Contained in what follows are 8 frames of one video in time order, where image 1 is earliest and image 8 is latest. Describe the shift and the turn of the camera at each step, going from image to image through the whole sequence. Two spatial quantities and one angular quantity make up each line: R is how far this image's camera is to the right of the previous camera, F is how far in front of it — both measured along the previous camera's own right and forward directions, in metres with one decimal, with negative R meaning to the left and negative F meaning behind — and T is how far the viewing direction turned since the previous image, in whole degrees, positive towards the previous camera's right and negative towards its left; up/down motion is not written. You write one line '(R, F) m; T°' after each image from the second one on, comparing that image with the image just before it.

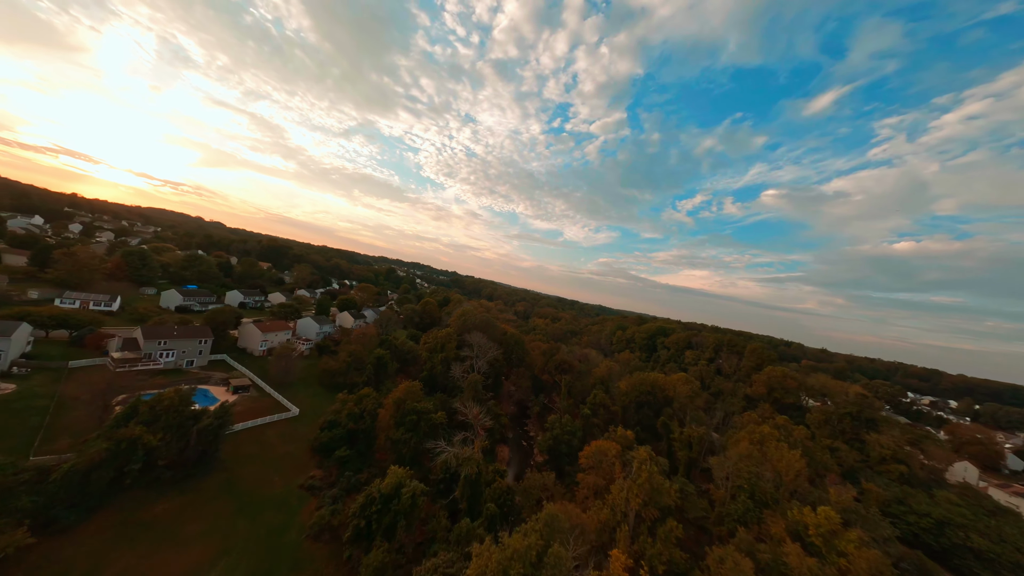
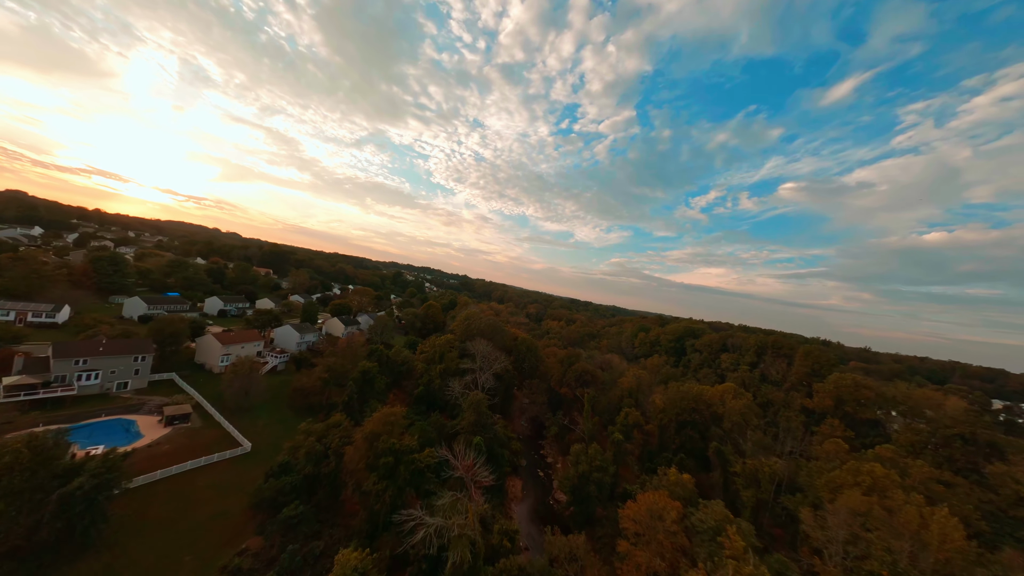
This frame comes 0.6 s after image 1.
(+0.2, +6.1) m; -2°
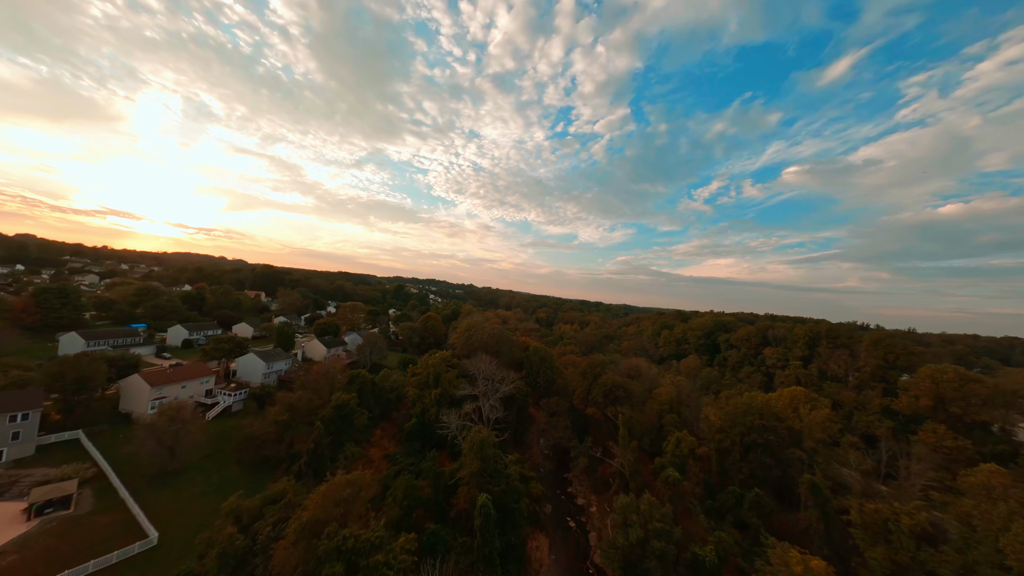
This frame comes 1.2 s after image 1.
(+0.2, +6.2) m; -1°
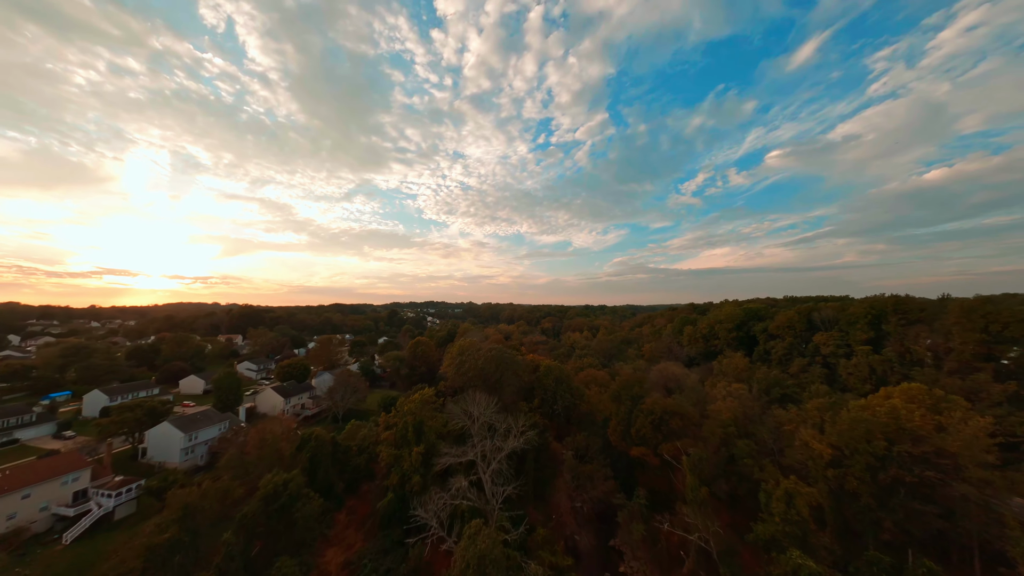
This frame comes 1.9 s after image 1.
(+0.2, +7.3) m; 0°
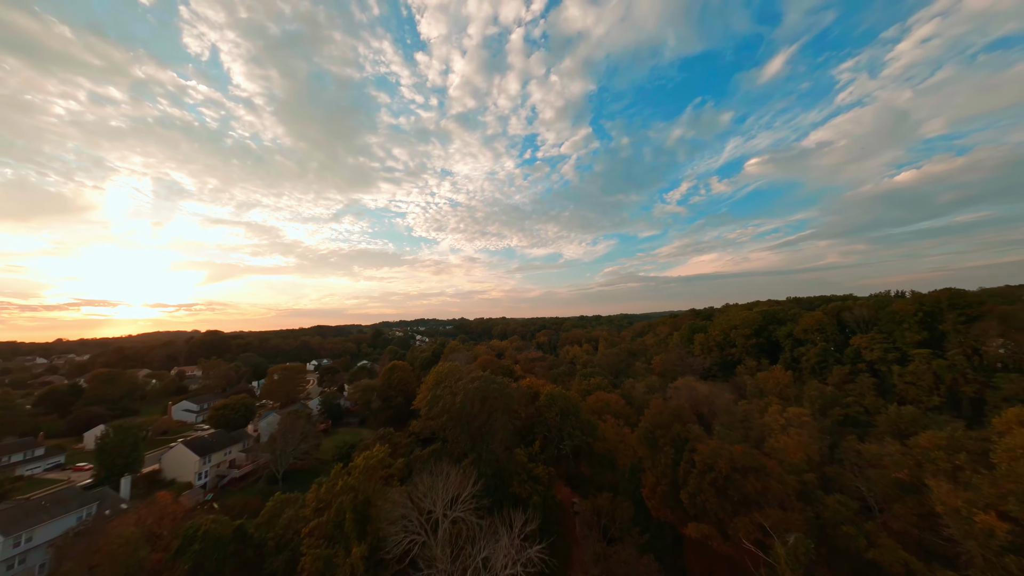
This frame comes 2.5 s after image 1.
(+0.3, +6.2) m; +1°
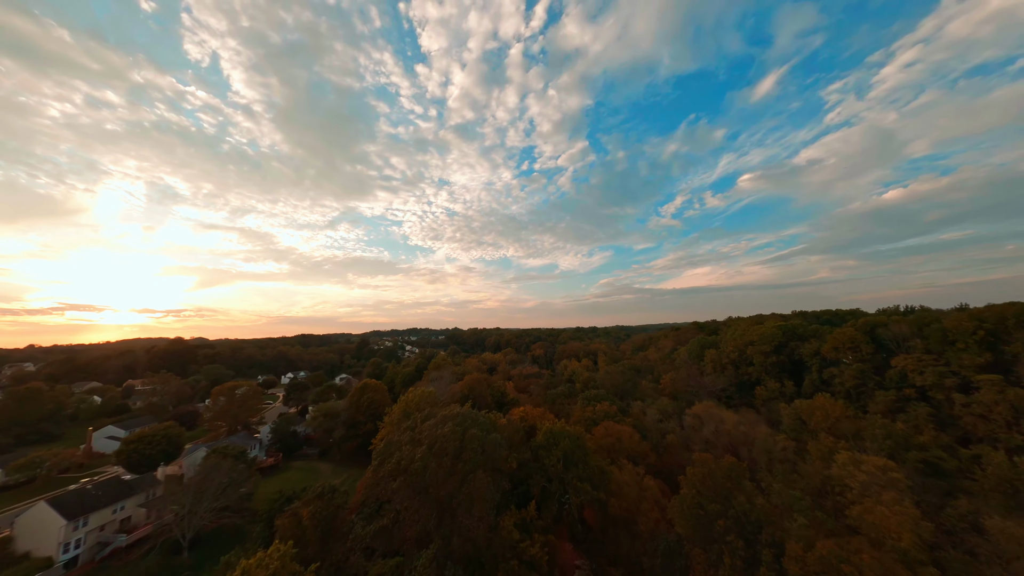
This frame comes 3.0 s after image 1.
(+0.3, +5.1) m; +1°
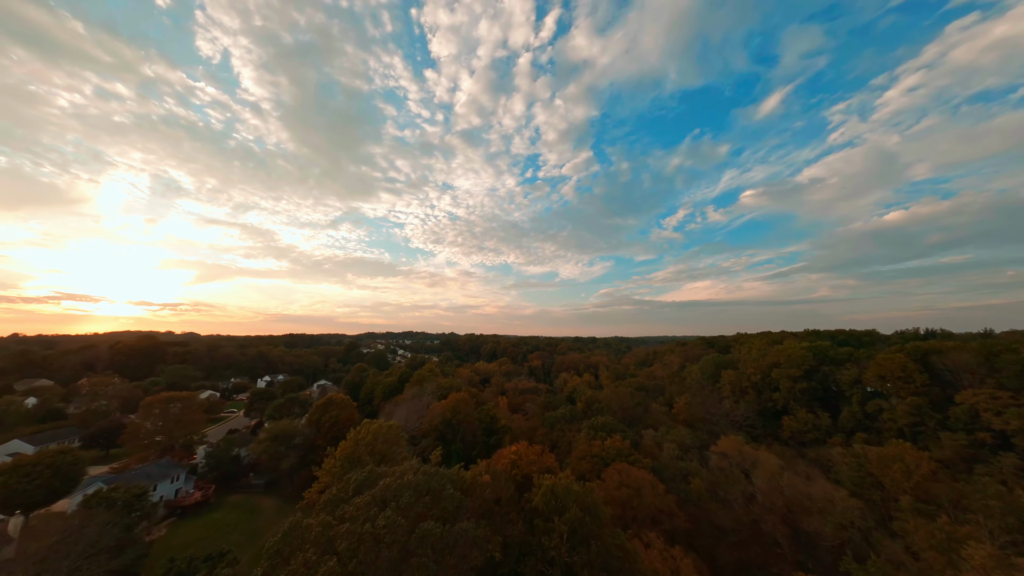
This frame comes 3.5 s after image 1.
(+0.2, +5.0) m; 0°
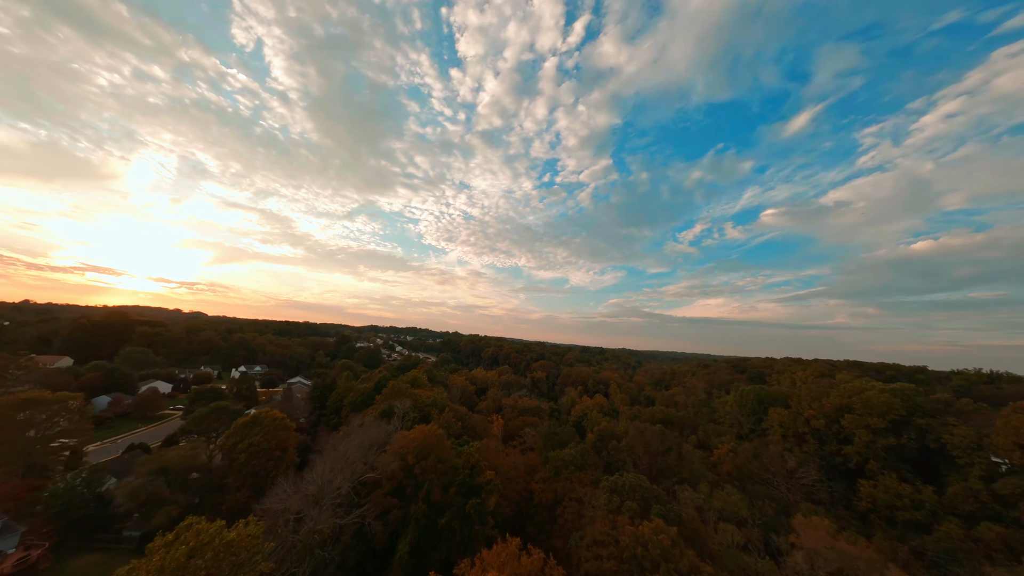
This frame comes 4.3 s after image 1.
(+0.3, +7.8) m; -2°
